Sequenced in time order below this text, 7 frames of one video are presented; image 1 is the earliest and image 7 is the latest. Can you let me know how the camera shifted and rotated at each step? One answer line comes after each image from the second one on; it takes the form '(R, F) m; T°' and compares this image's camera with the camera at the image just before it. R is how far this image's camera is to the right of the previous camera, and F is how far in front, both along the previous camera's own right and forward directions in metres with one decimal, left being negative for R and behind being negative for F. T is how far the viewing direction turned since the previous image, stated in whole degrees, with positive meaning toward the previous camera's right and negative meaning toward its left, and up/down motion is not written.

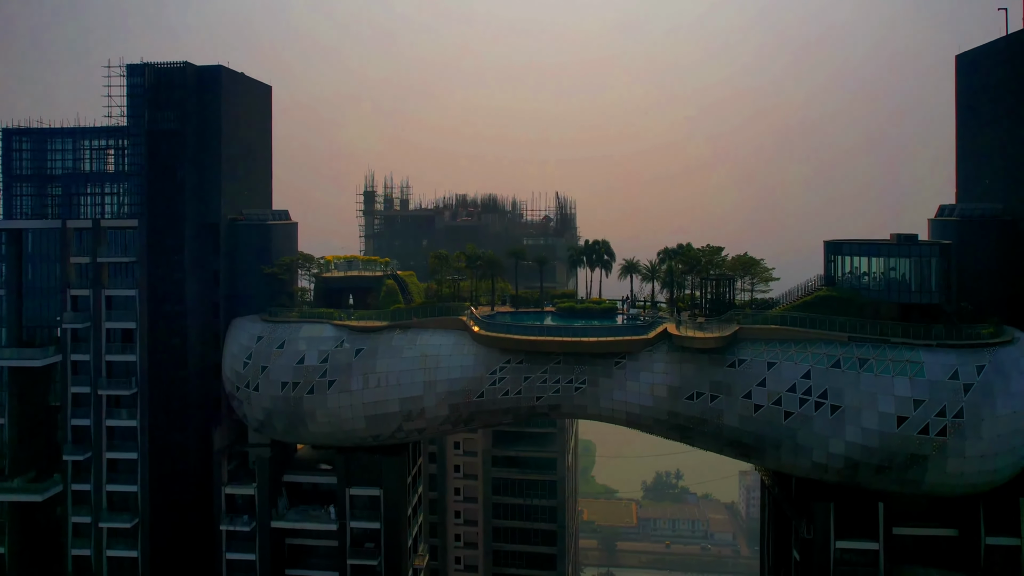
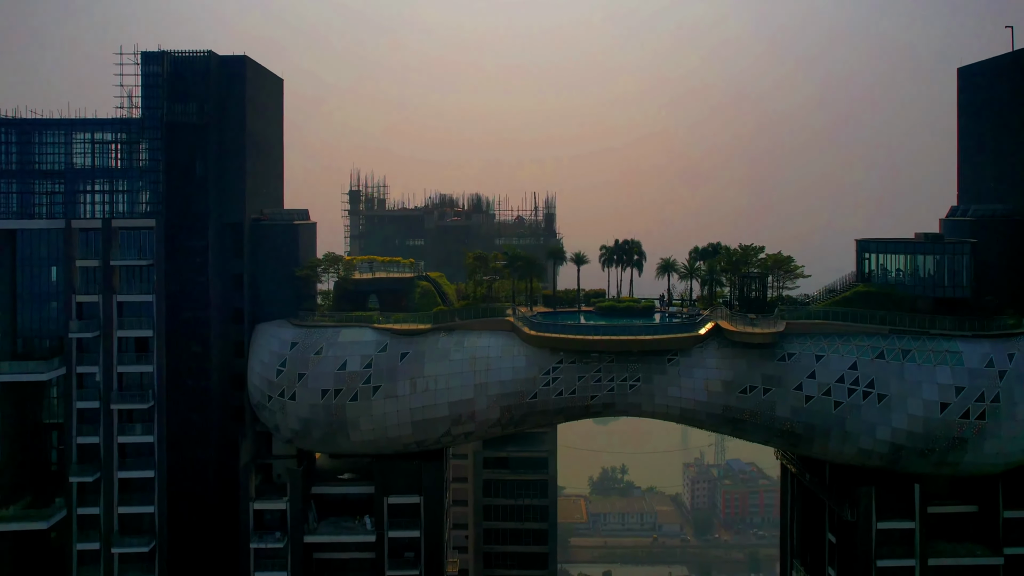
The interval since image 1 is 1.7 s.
(-10.0, +0.8) m; +7°
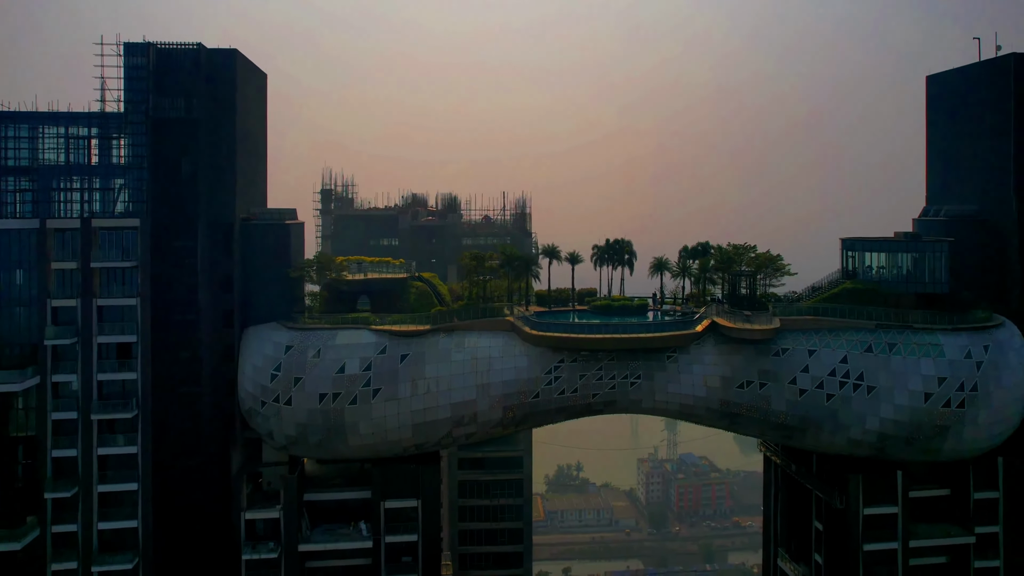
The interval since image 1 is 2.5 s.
(-4.4, +0.3) m; +5°
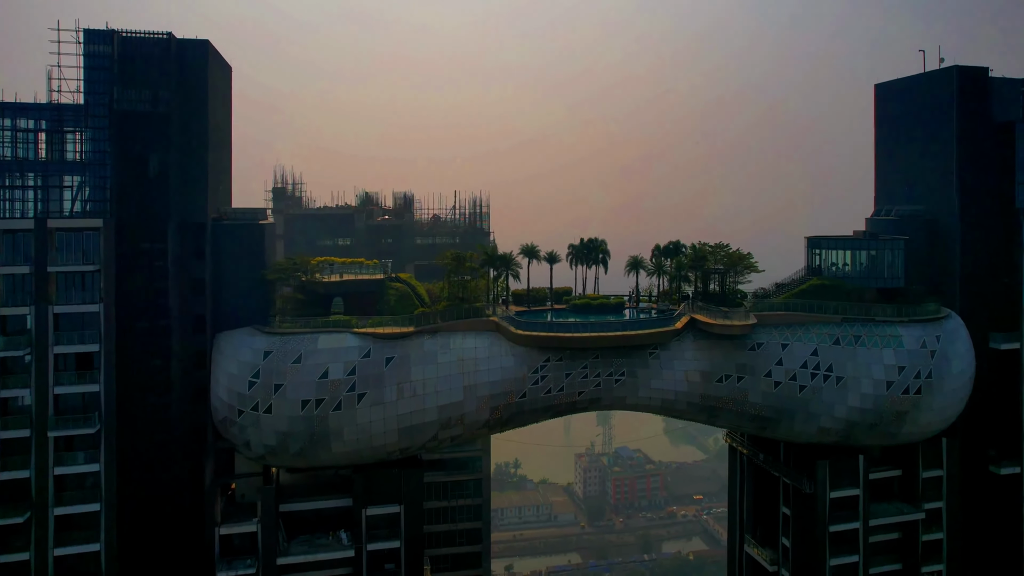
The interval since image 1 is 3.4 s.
(-4.5, +0.4) m; +6°
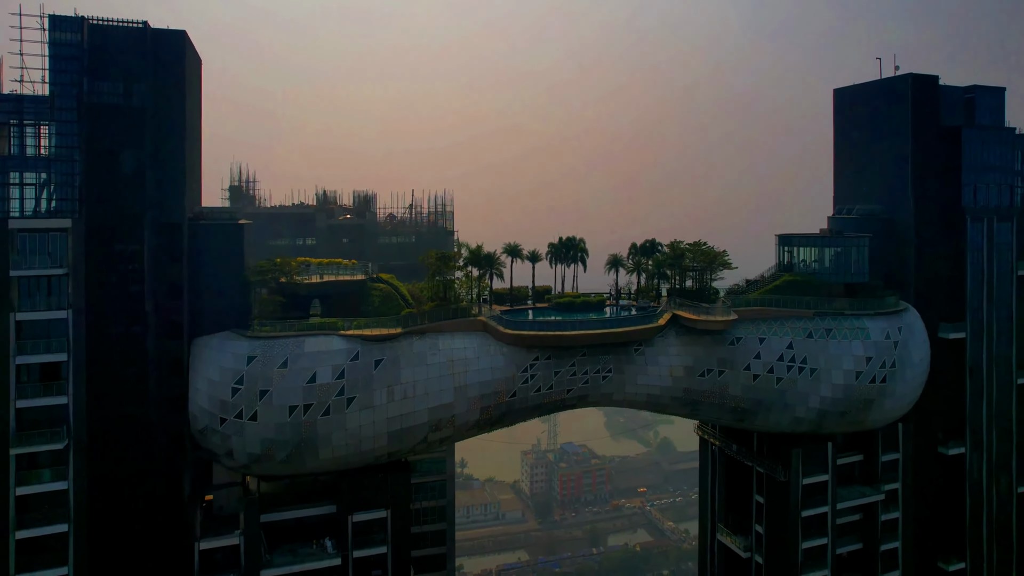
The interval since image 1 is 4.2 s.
(-4.0, +0.3) m; +6°
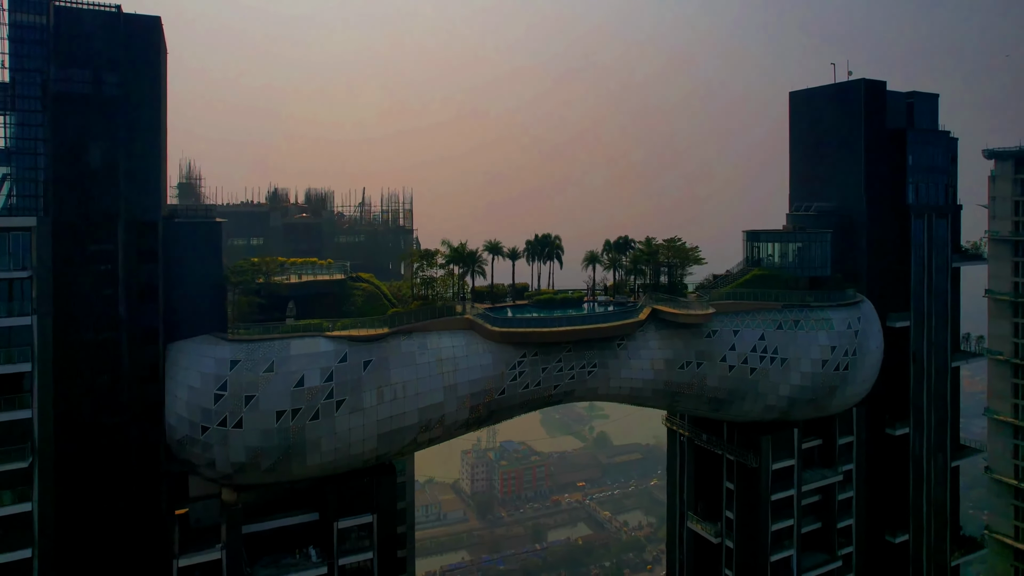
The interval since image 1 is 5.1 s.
(-4.5, +0.3) m; +6°
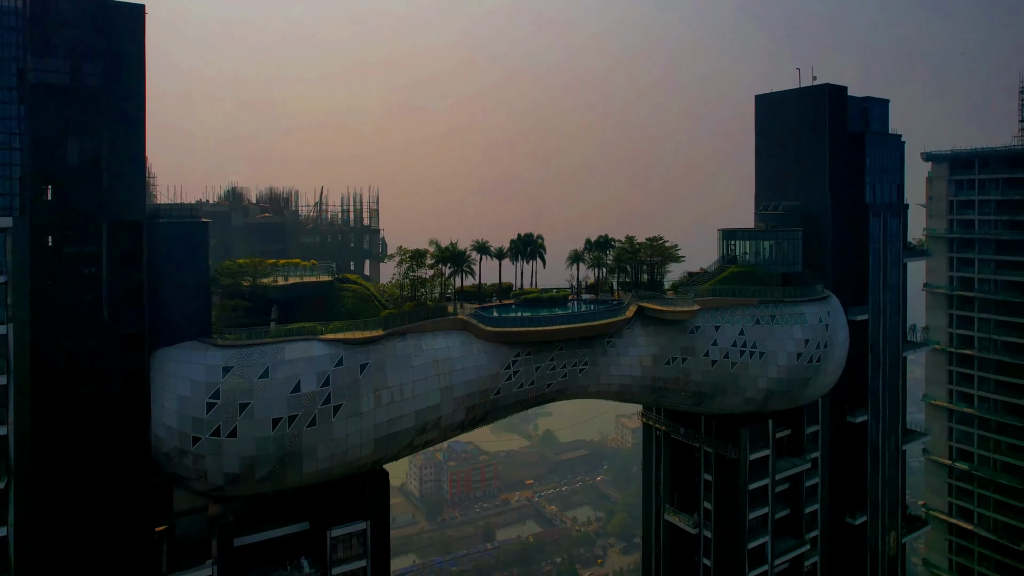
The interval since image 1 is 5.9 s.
(-4.3, +0.3) m; +5°
